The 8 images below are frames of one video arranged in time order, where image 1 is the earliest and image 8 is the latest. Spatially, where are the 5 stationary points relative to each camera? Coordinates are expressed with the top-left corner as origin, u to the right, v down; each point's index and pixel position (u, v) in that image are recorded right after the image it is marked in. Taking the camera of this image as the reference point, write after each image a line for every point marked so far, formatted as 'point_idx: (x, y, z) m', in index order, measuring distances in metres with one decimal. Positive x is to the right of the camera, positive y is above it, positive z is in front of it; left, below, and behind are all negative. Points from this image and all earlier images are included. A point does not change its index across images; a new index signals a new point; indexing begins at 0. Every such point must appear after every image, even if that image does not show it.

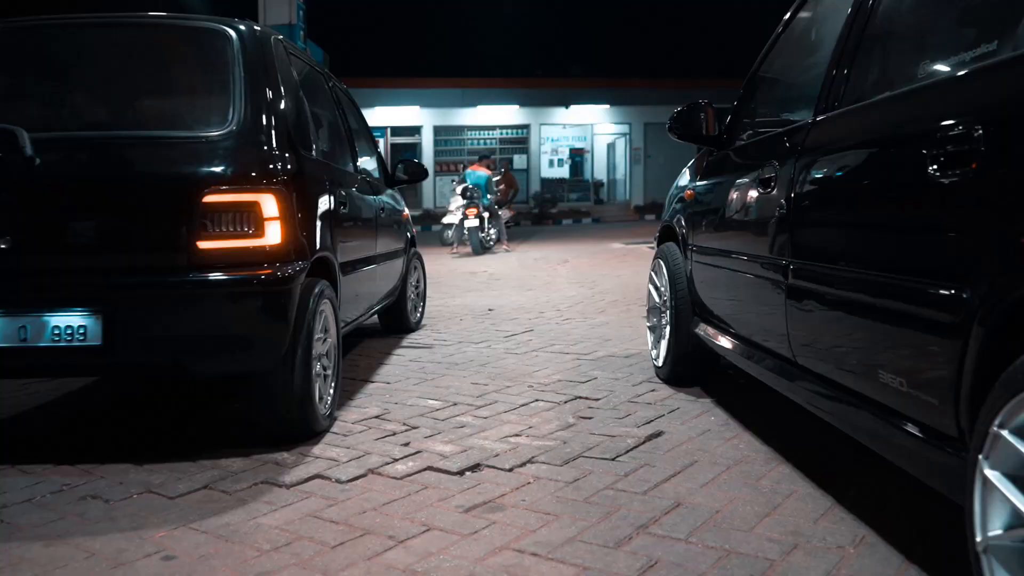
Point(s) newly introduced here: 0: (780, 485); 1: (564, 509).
0: (+0.8, -0.6, +2.7) m
1: (+0.1, -0.6, +2.6) m
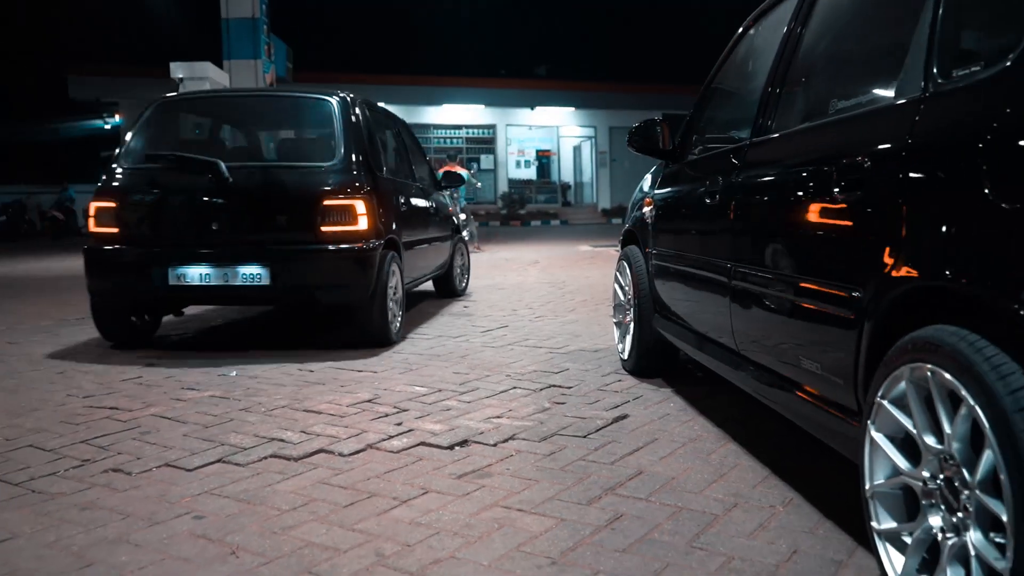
0: (+0.7, -0.6, +3.1) m
1: (+0.1, -0.6, +3.0) m
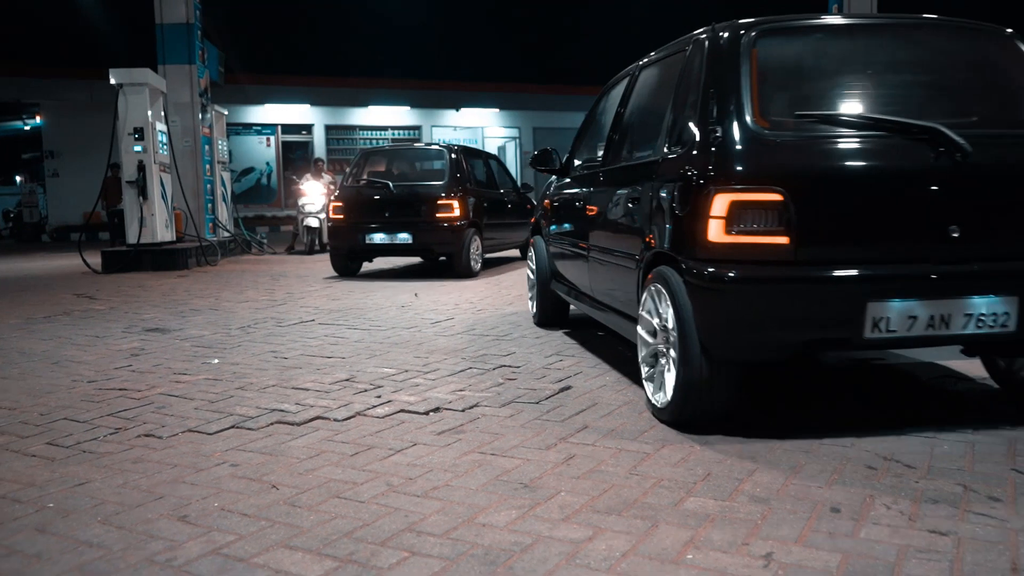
0: (+0.6, -0.5, +3.9) m
1: (0.0, -0.6, +3.7) m
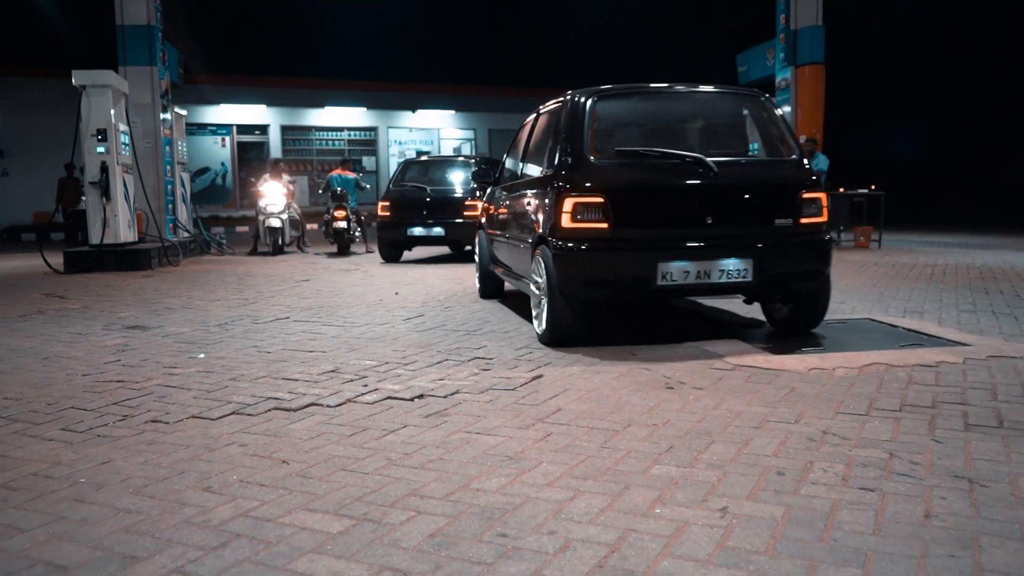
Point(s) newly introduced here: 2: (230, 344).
0: (+0.5, -0.5, +4.4) m
1: (-0.1, -0.6, +4.1) m
2: (-2.0, -0.4, +6.5) m
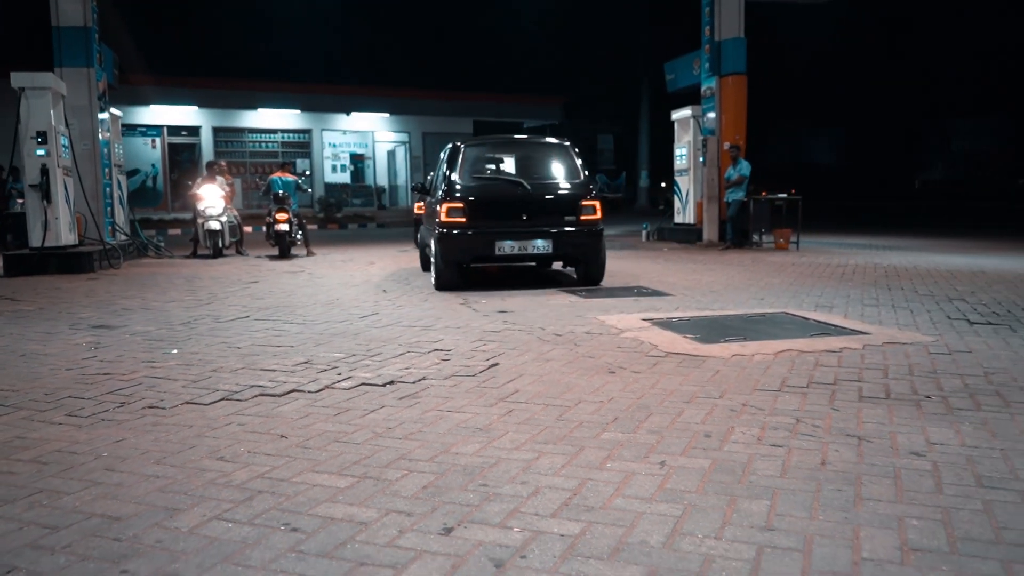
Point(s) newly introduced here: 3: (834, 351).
0: (+0.3, -0.5, +5.0) m
1: (-0.3, -0.5, +4.7) m
2: (-2.4, -0.4, +6.9) m
3: (+2.0, -0.4, +5.7) m
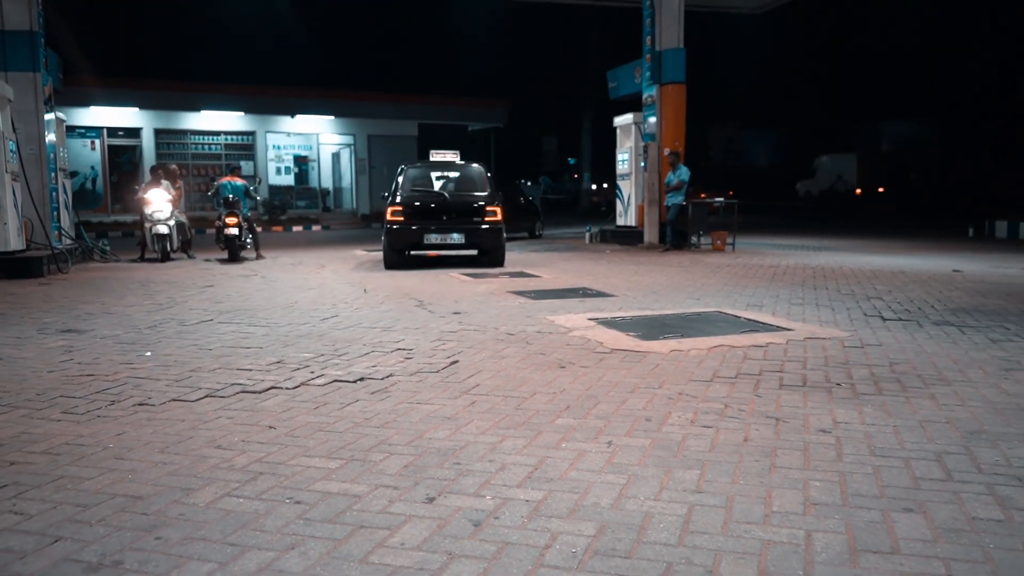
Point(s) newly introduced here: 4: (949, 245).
0: (+0.1, -0.5, +5.5) m
1: (-0.5, -0.6, +5.2) m
2: (-2.7, -0.4, +7.3) m
3: (+1.7, -0.4, +6.3) m
4: (+9.2, +0.9, +19.3) m
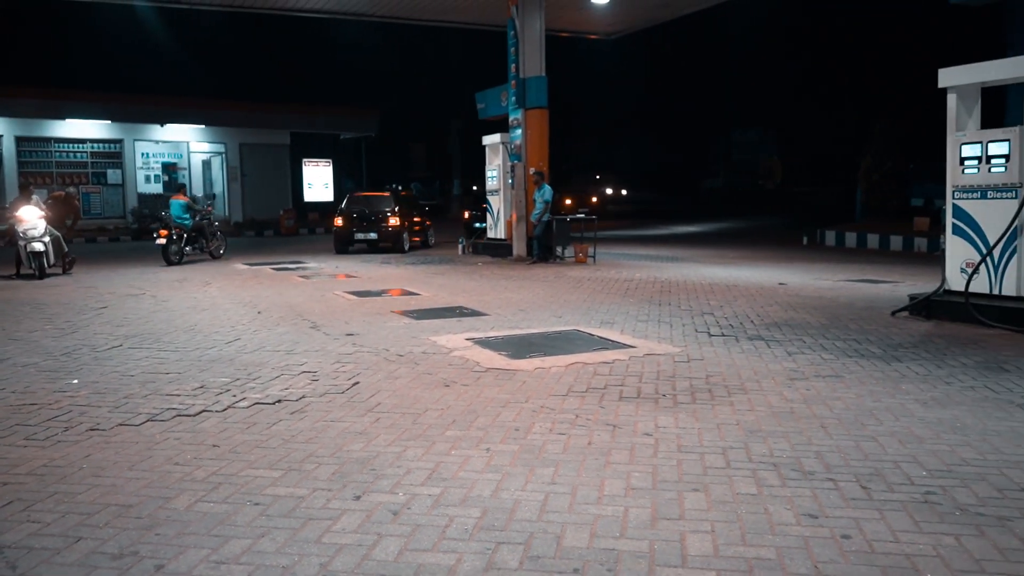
0: (-0.7, -0.8, +6.7) m
1: (-1.2, -0.8, +6.3) m
2: (-3.7, -0.7, +8.0) m
3: (+0.8, -0.6, +7.7) m
4: (+6.4, +0.8, +21.6) m
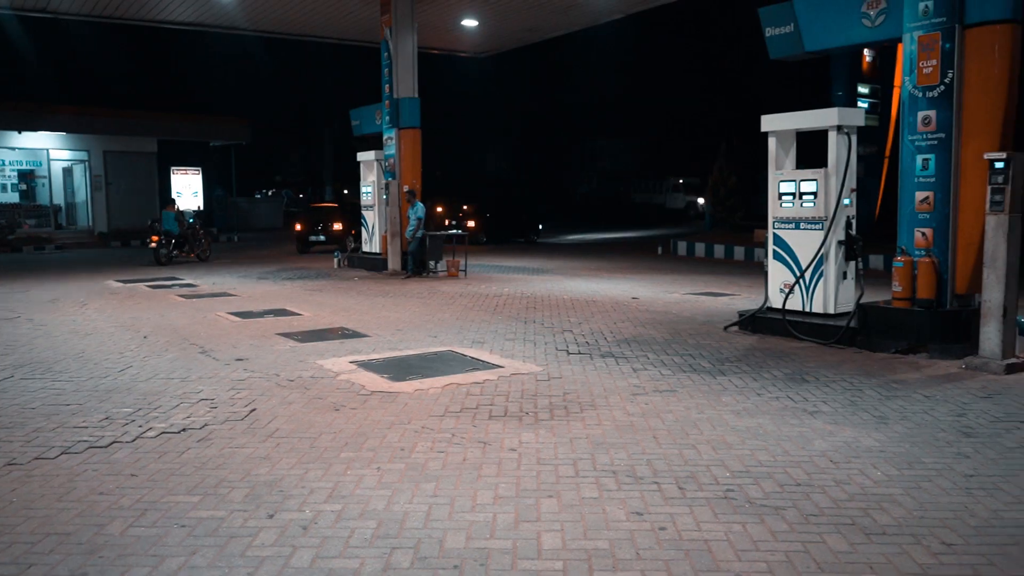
0: (-1.7, -1.1, +7.5) m
1: (-2.1, -1.1, +7.0) m
2: (-4.8, -1.1, +8.4) m
3: (-0.3, -0.9, +8.8) m
4: (+3.3, +0.6, +23.3) m
